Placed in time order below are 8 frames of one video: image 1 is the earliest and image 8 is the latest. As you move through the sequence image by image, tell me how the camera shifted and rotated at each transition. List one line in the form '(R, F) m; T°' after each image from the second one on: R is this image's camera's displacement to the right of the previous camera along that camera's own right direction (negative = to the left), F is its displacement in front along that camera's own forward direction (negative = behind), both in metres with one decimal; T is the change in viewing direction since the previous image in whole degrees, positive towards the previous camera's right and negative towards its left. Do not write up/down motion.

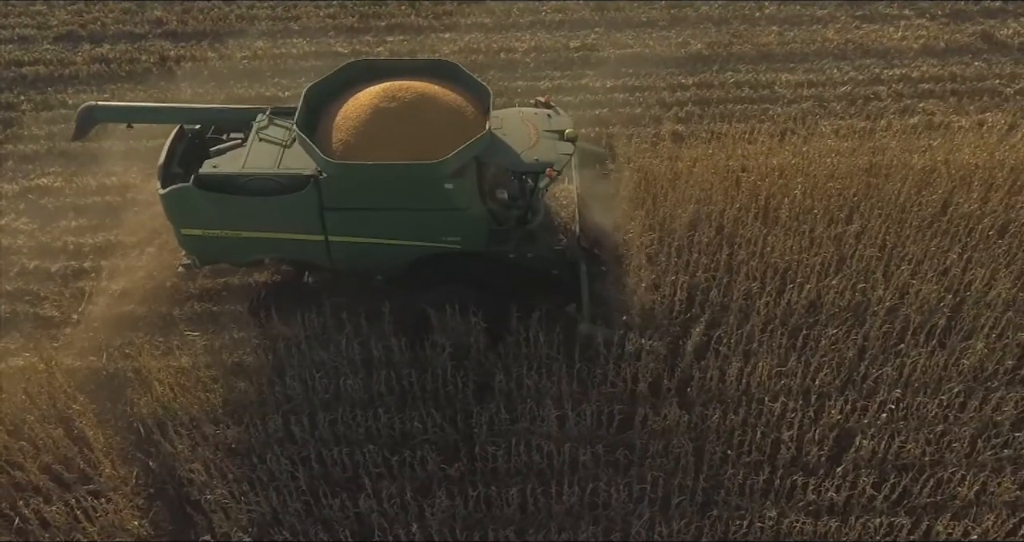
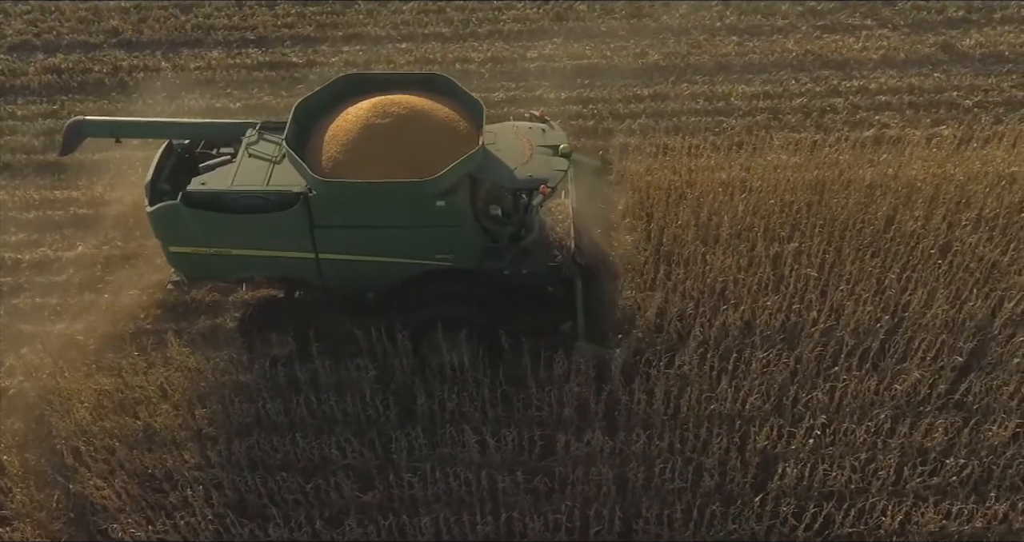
(+0.6, +0.1) m; 0°
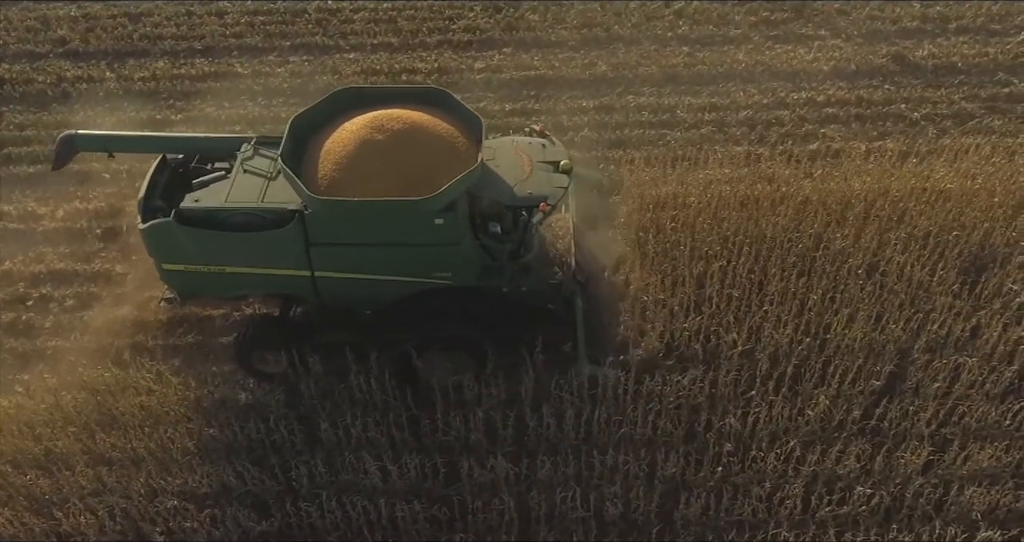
(+0.7, +0.1) m; 0°
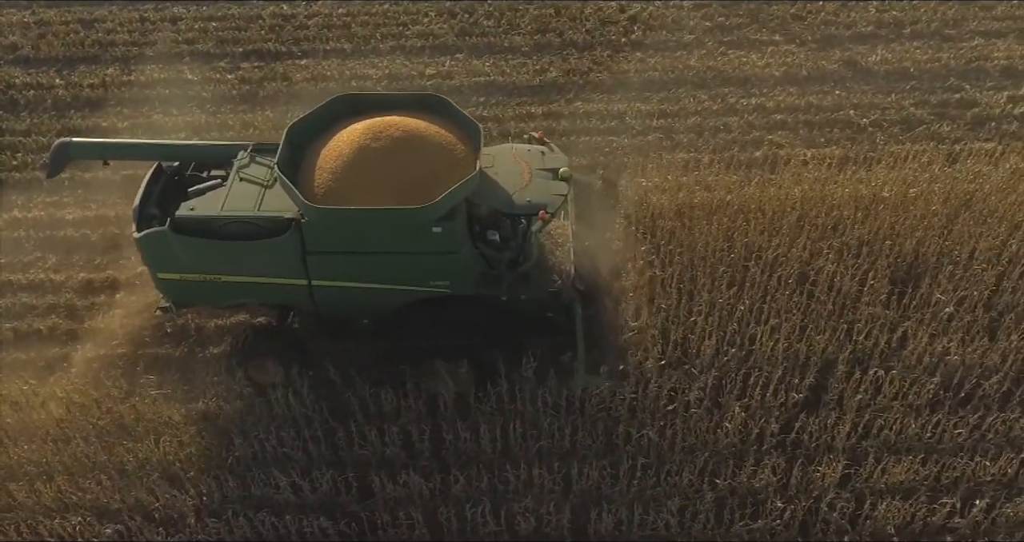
(+0.6, +0.1) m; 0°
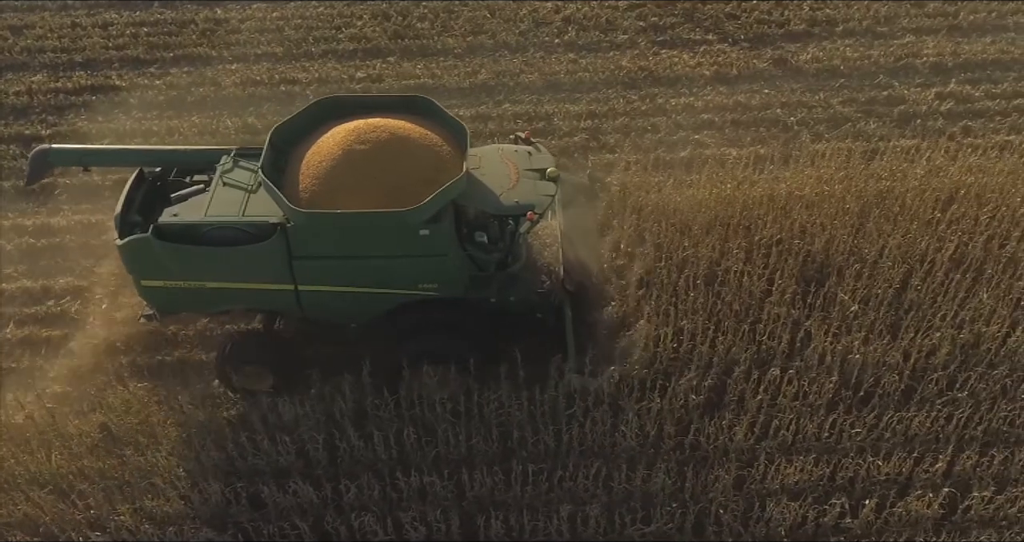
(+0.7, +0.1) m; +1°
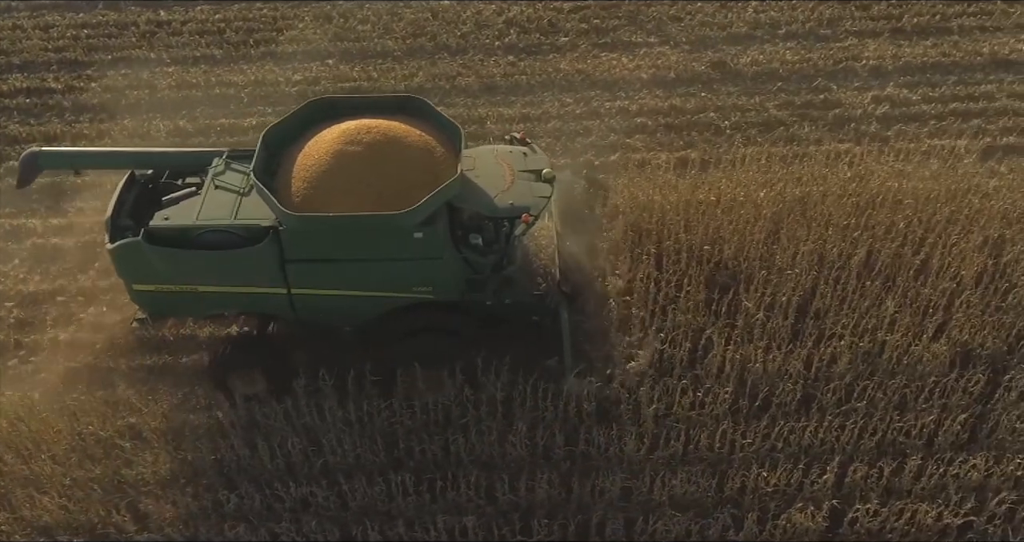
(+0.8, +0.1) m; 0°
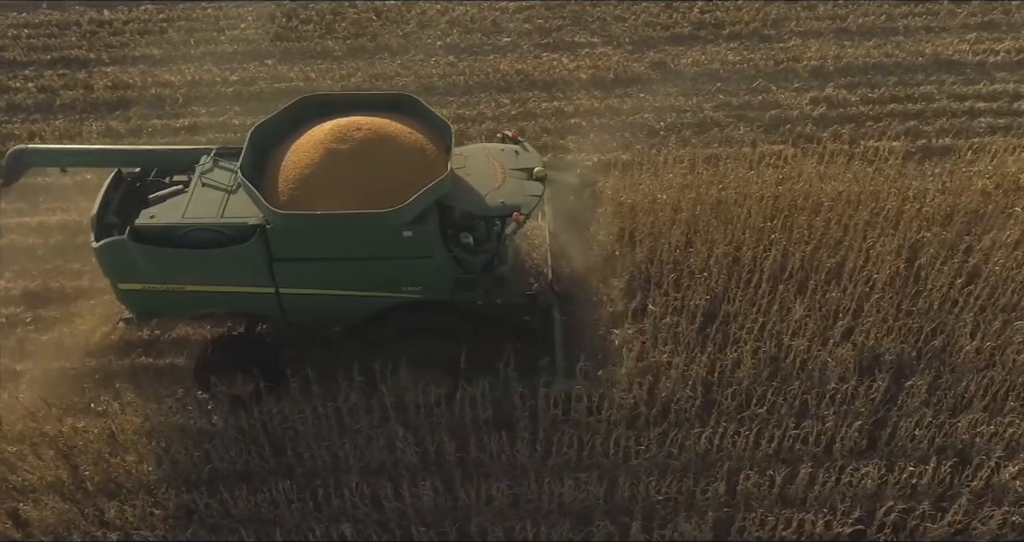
(+0.8, +0.1) m; 0°
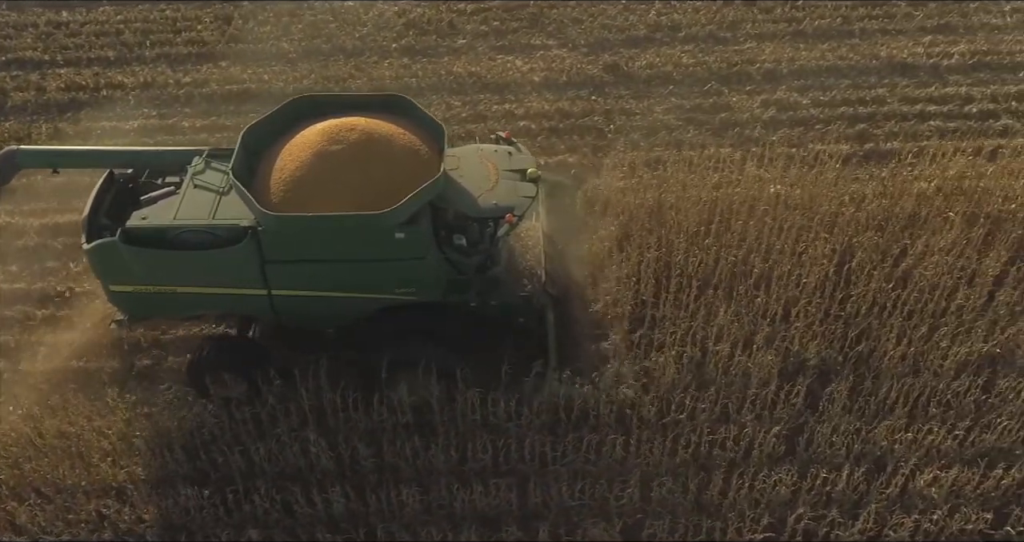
(+0.6, 0.0) m; 0°
